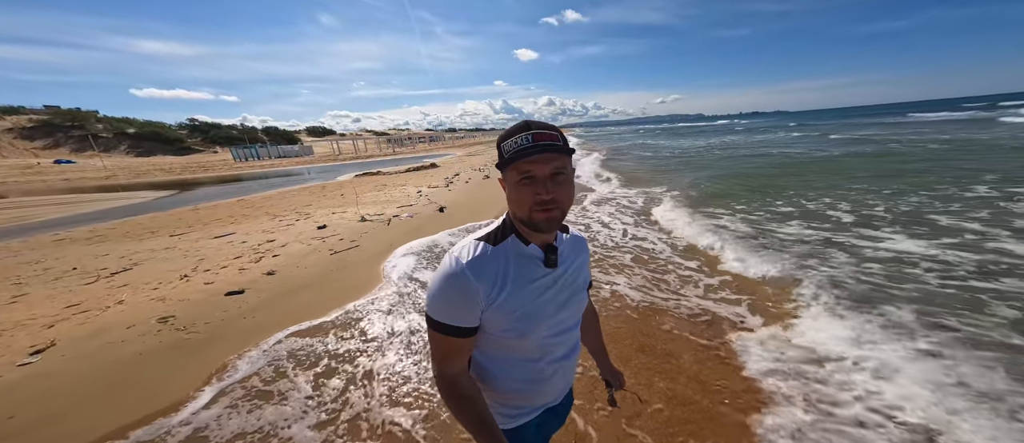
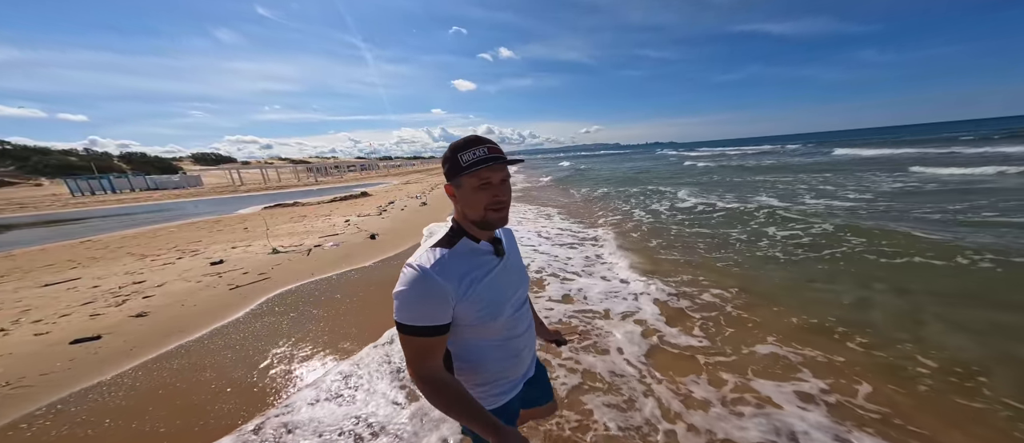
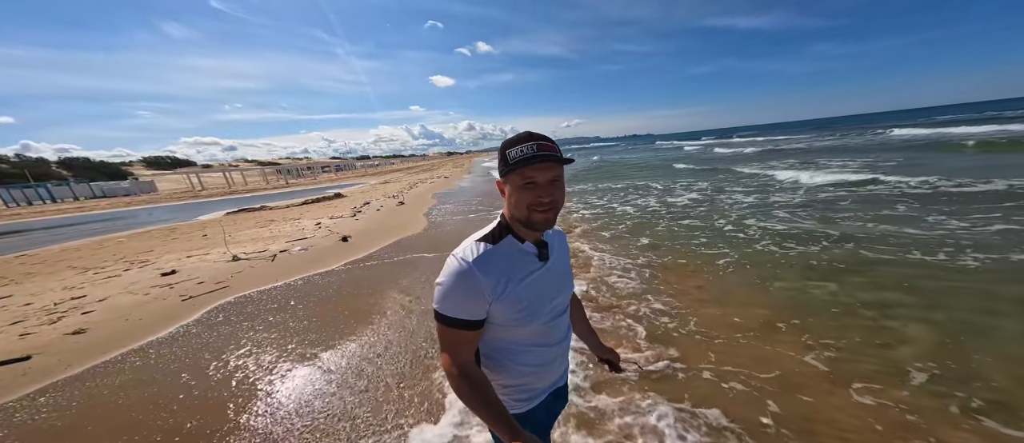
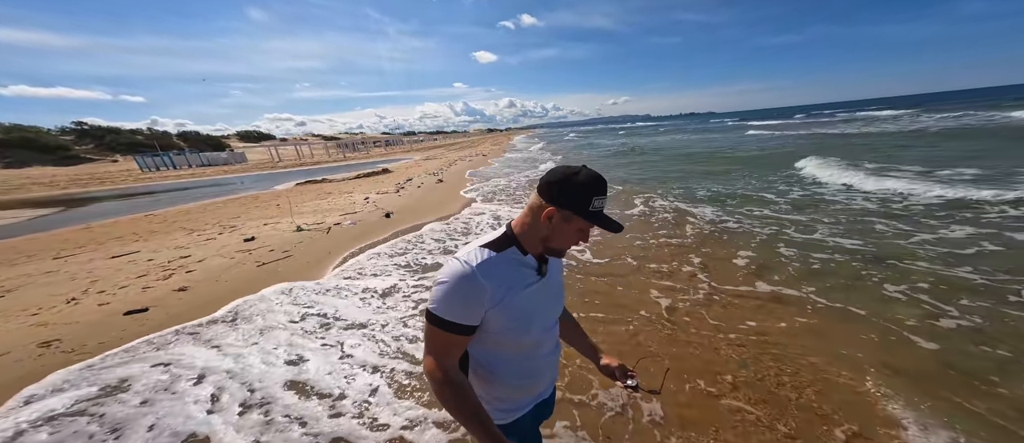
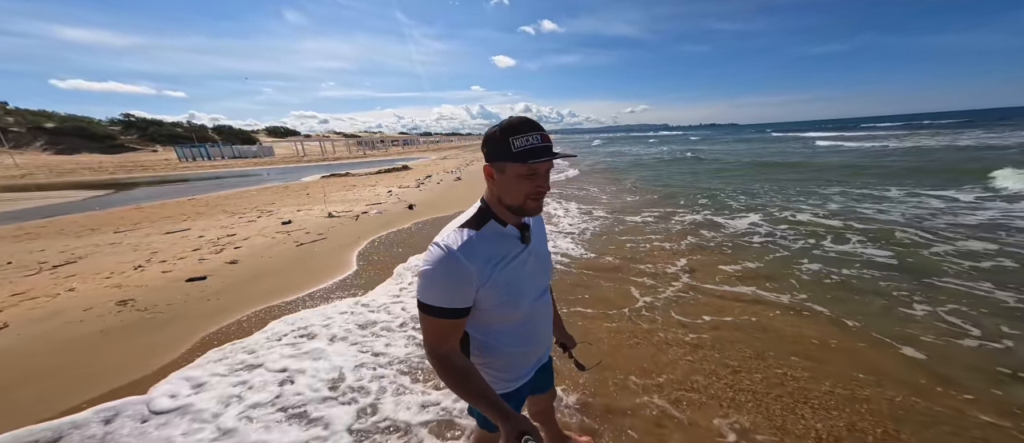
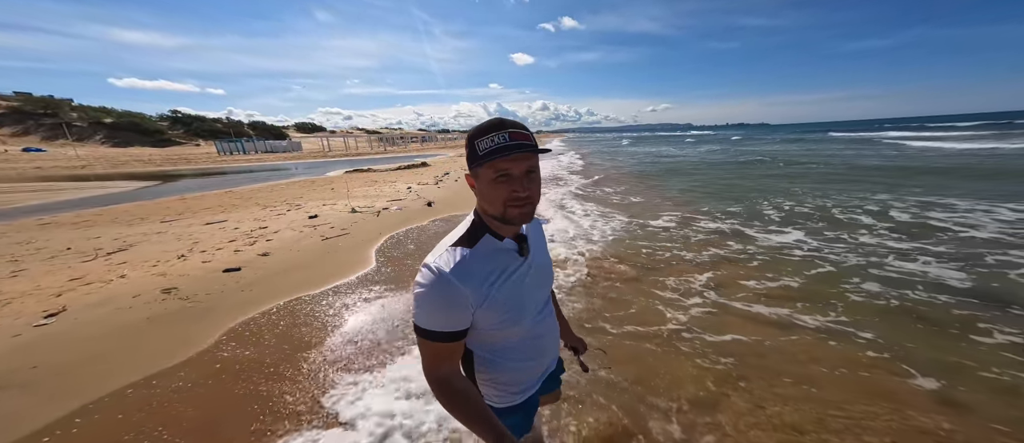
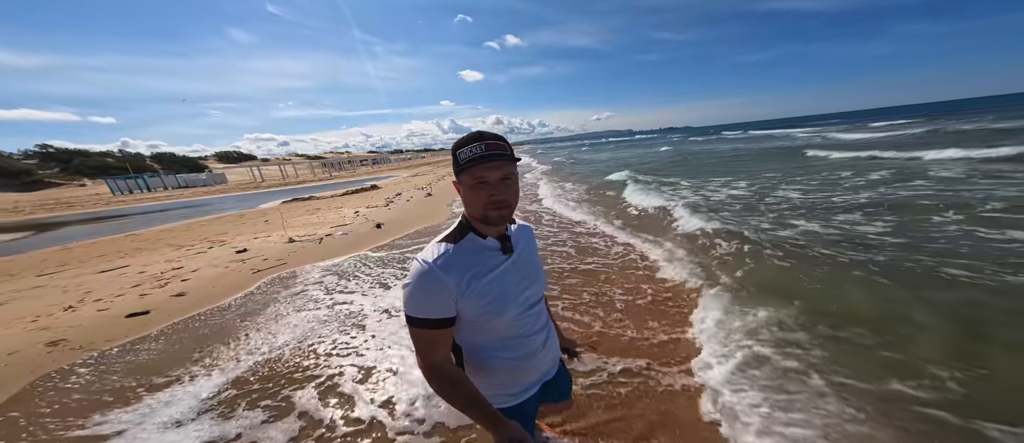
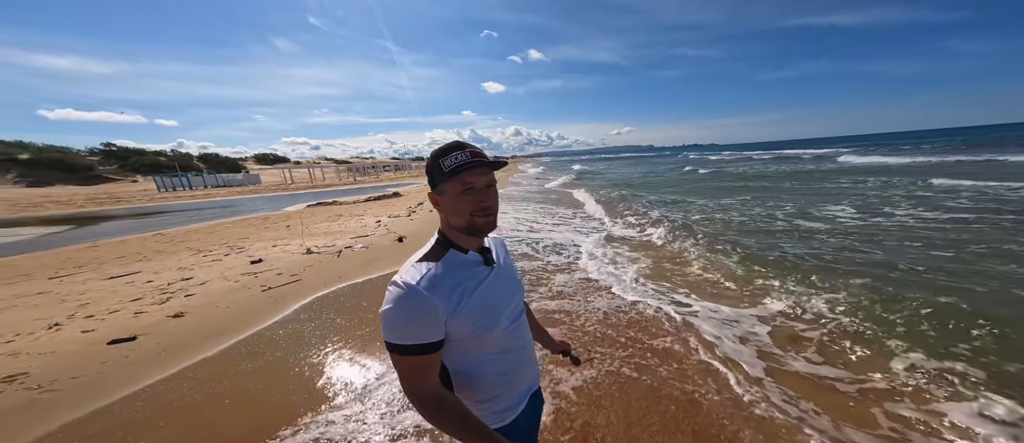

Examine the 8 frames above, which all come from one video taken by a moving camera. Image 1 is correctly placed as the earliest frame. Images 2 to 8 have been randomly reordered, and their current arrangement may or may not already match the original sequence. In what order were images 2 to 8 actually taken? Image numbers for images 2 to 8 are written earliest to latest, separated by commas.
6, 5, 4, 7, 3, 2, 8
